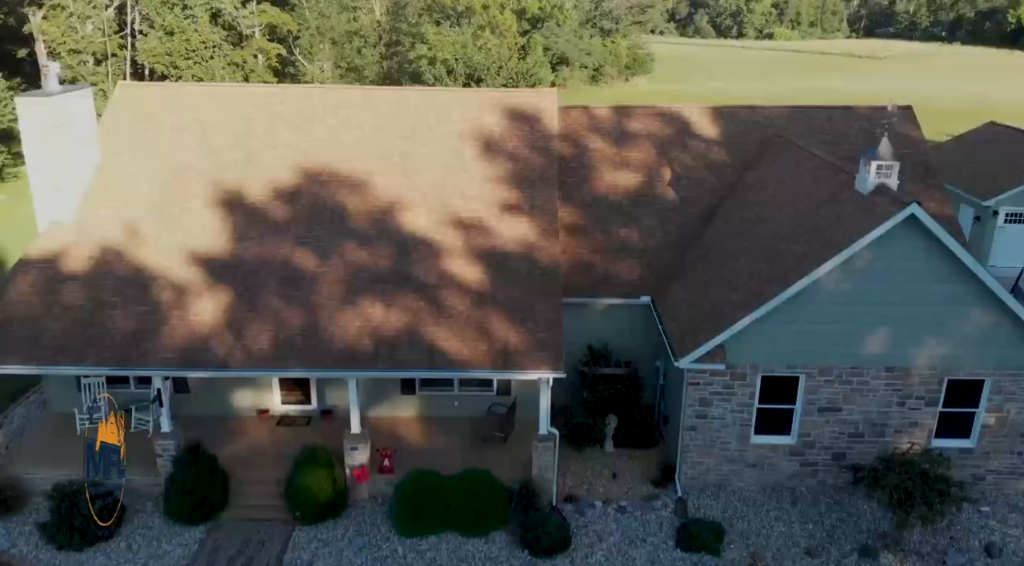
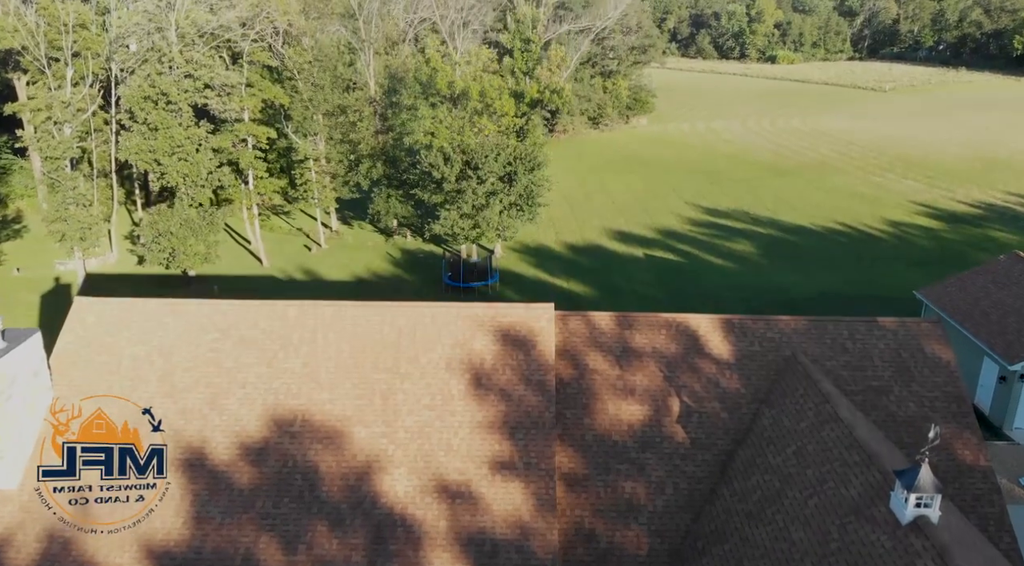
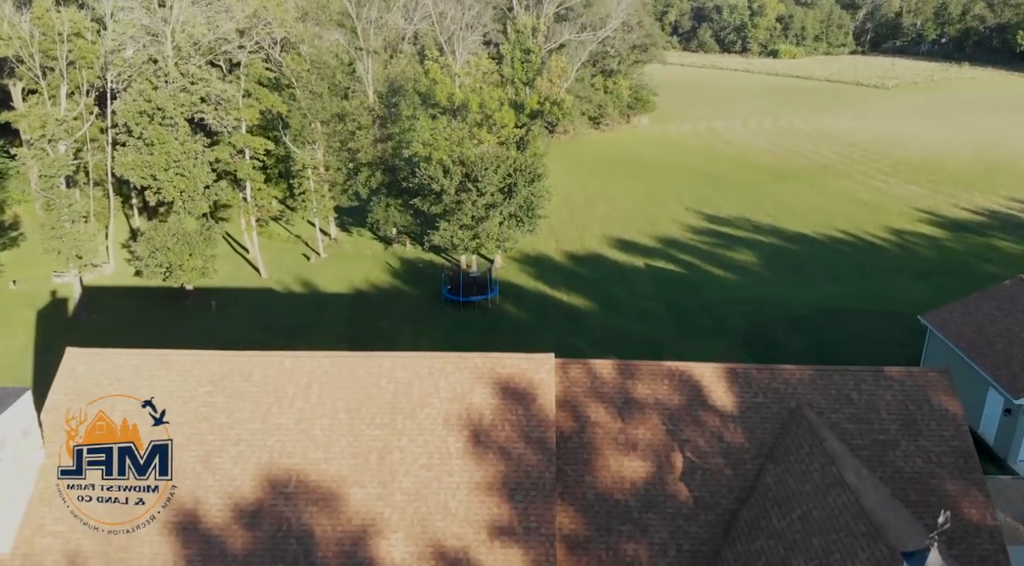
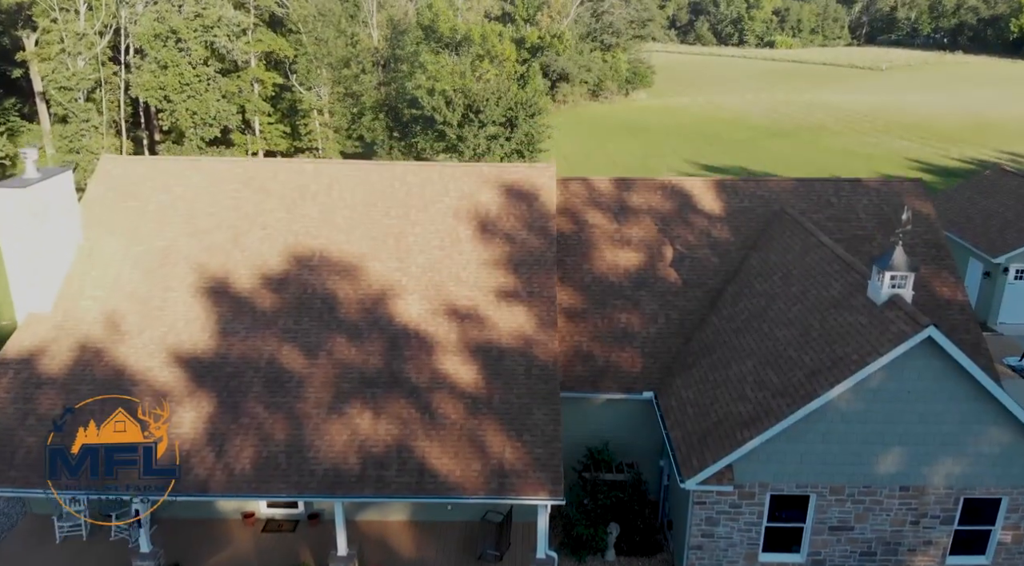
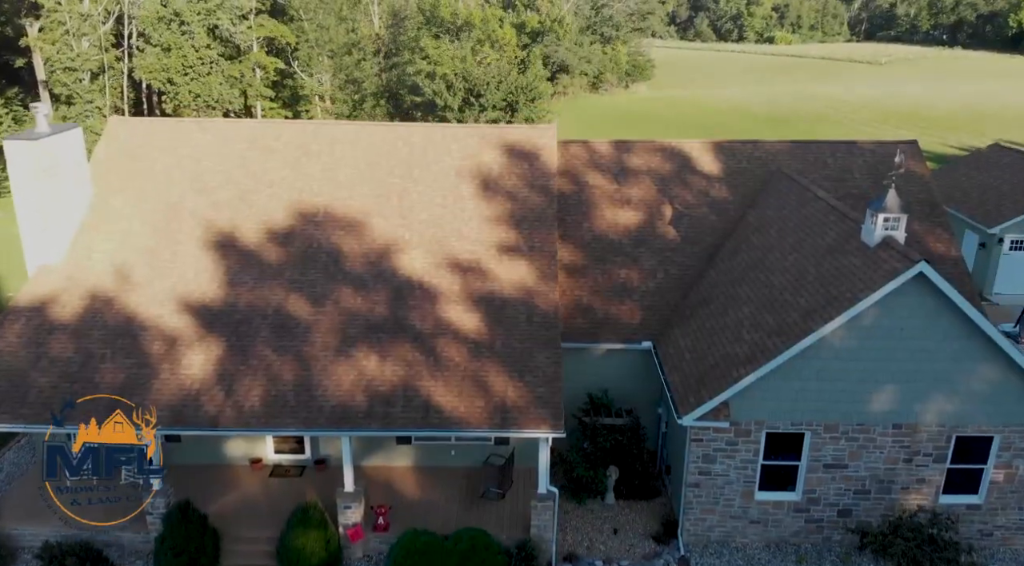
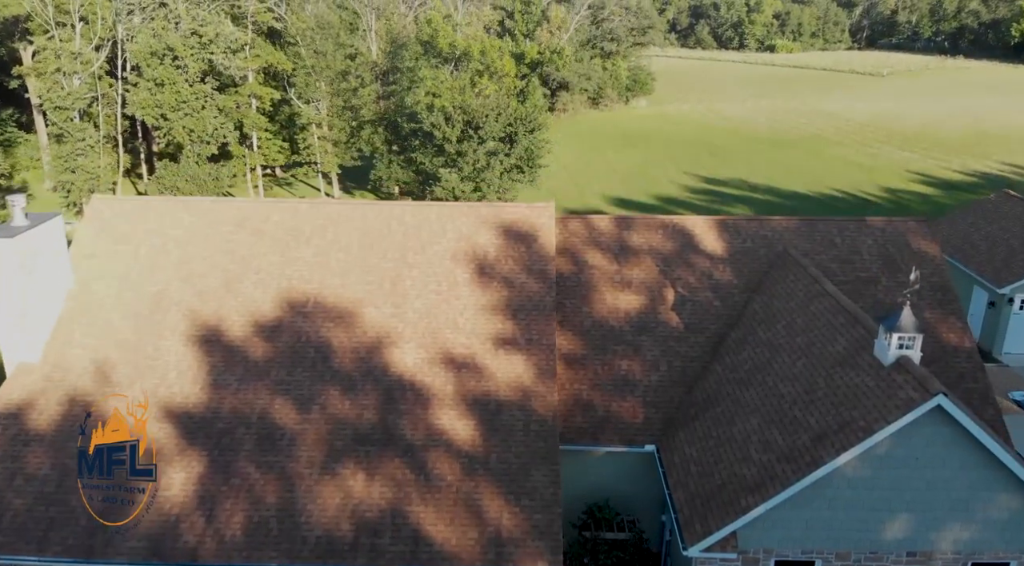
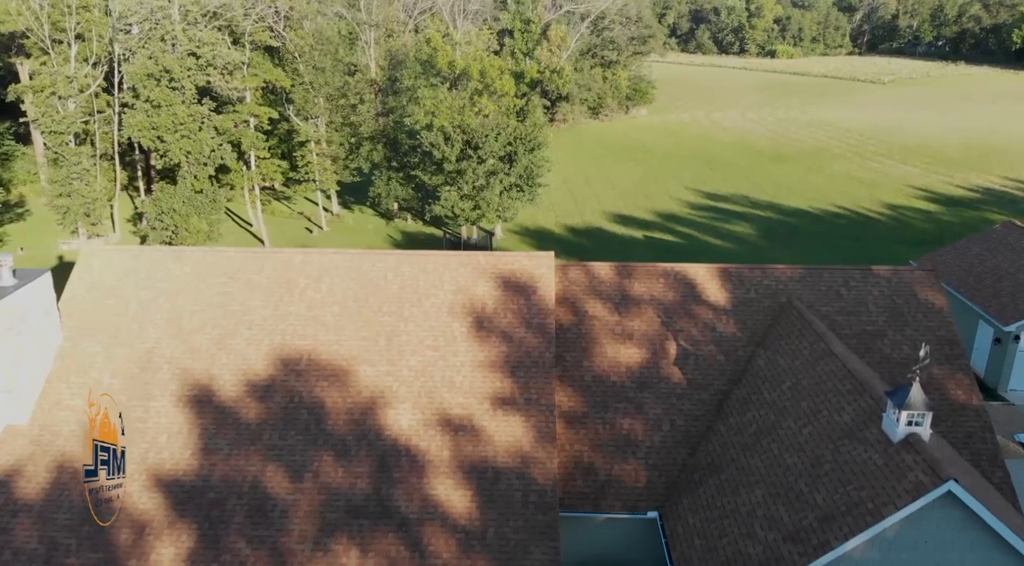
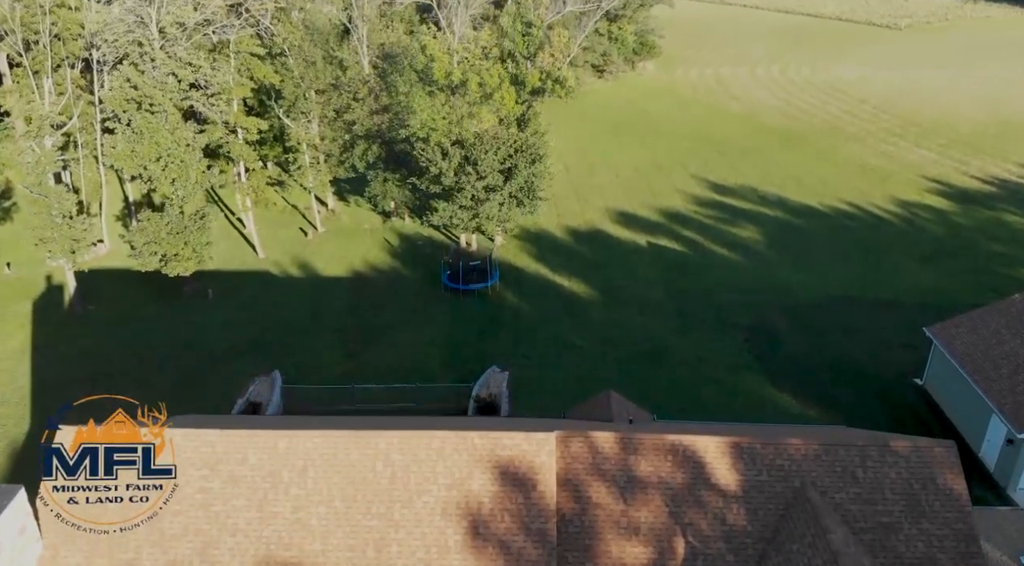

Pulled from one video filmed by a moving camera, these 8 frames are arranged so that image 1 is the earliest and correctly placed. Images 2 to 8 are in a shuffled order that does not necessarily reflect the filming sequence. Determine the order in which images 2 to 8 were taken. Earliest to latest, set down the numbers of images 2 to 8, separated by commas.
5, 4, 6, 7, 2, 3, 8
